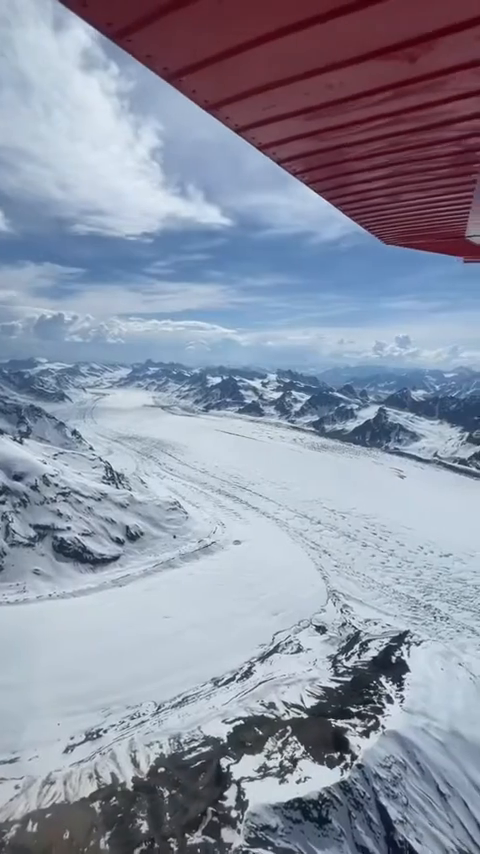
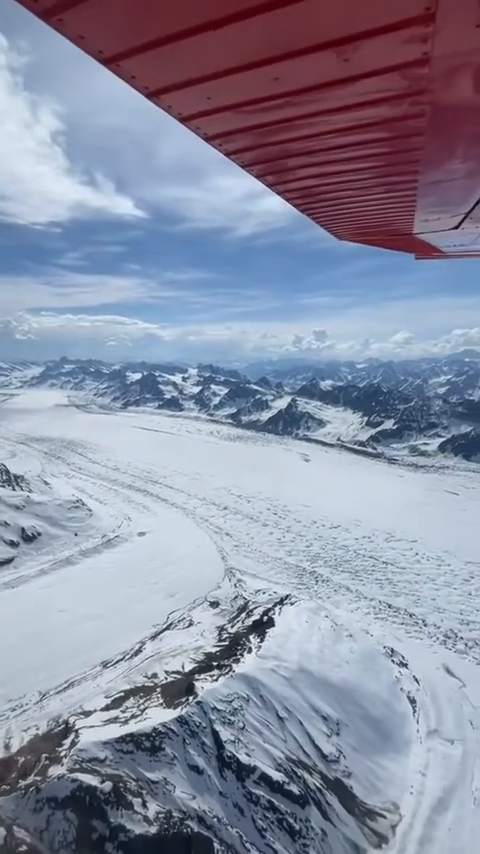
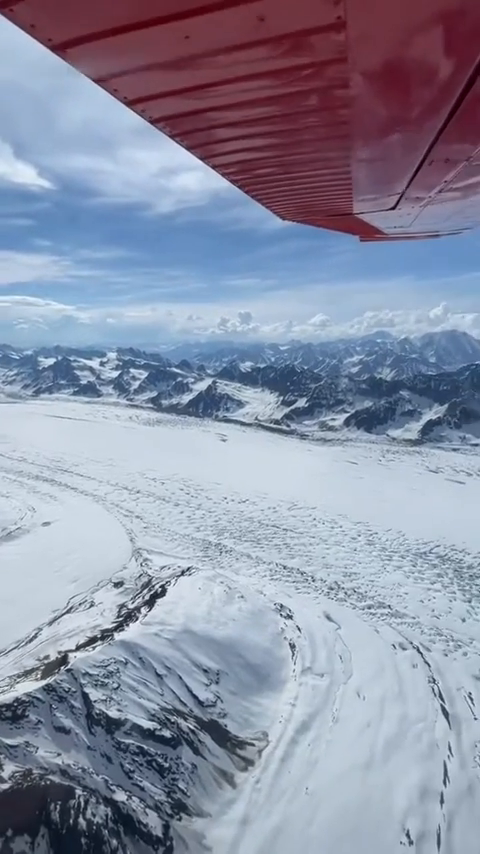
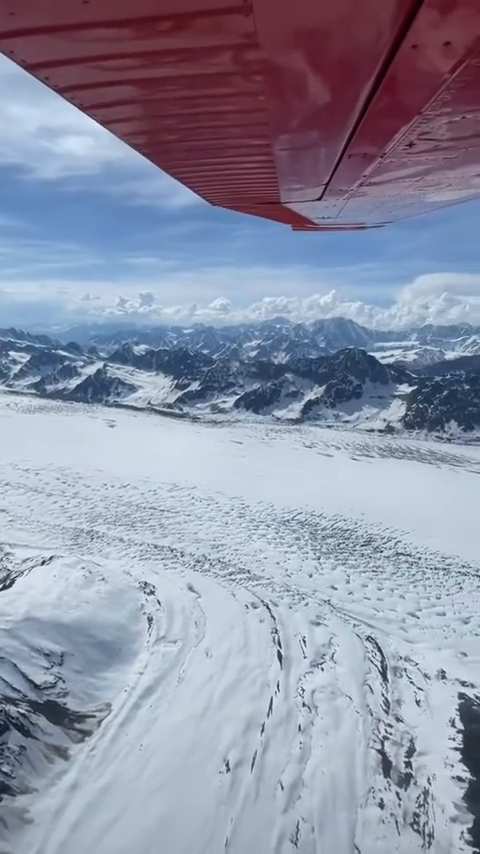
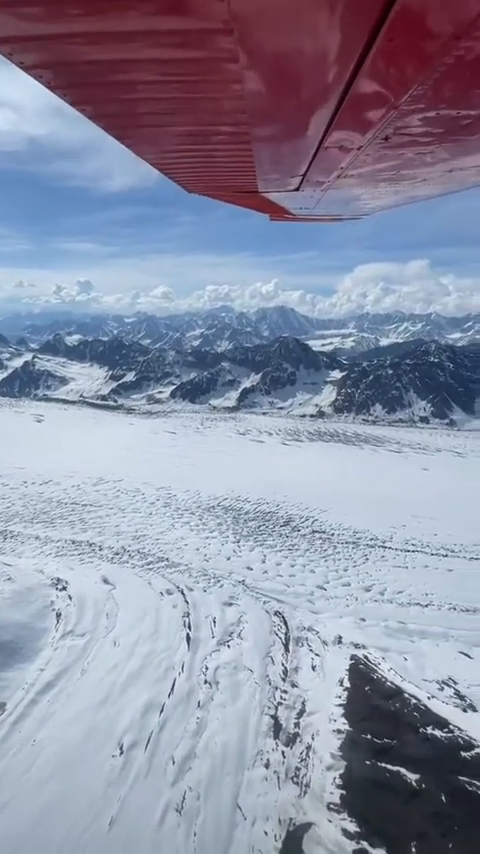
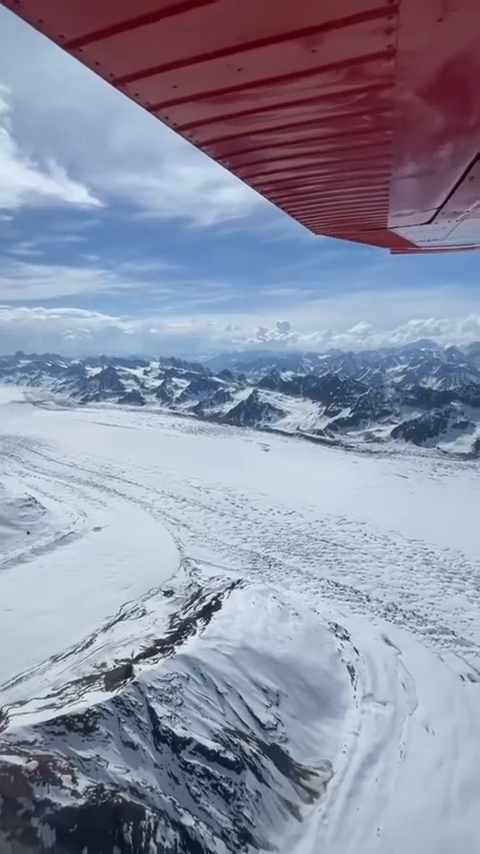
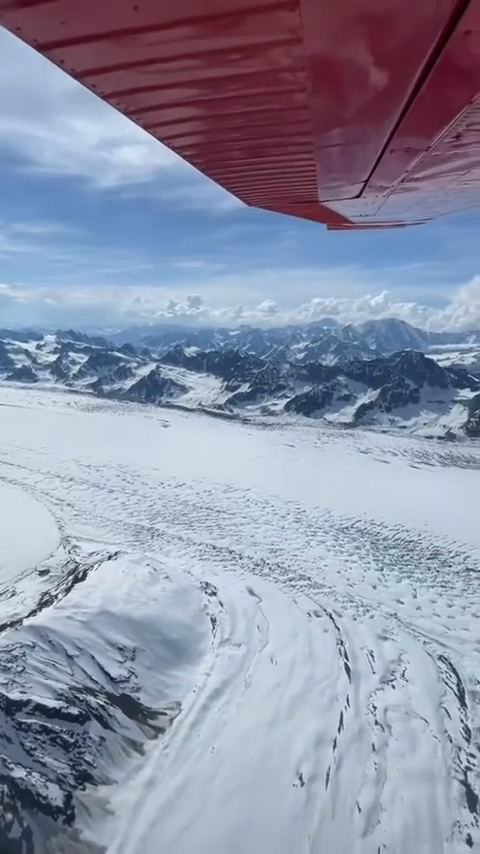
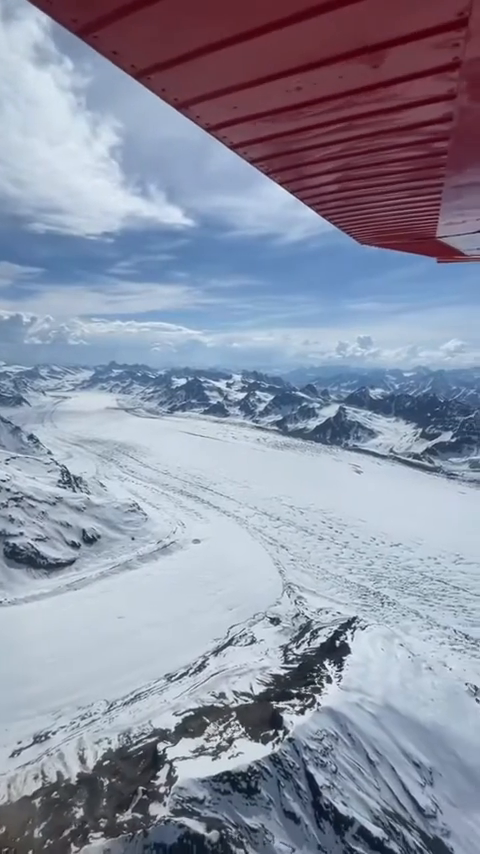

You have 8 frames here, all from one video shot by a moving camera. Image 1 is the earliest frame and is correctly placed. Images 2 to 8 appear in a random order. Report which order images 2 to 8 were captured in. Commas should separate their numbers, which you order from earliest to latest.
8, 2, 6, 3, 7, 4, 5
